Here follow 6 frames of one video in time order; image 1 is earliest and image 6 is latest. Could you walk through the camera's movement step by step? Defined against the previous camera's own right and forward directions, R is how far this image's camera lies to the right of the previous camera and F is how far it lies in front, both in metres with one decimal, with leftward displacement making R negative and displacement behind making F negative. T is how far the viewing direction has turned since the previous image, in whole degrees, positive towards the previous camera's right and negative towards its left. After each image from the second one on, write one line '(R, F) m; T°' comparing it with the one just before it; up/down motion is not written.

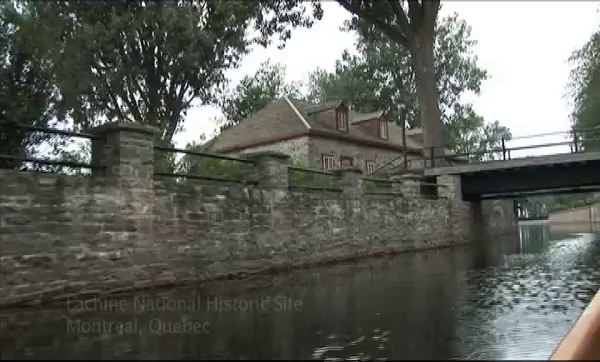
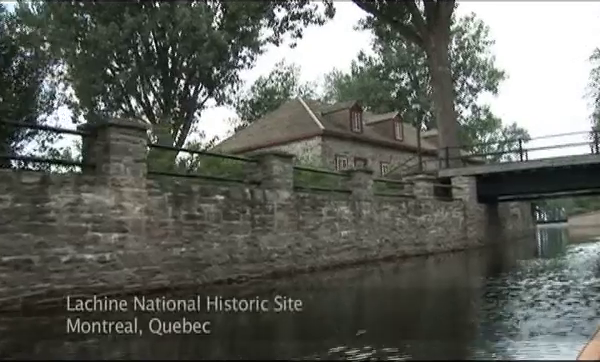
(+0.2, +0.5) m; -1°
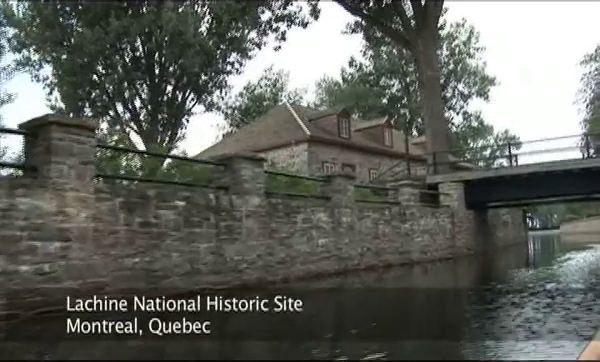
(+0.3, +0.7) m; +1°
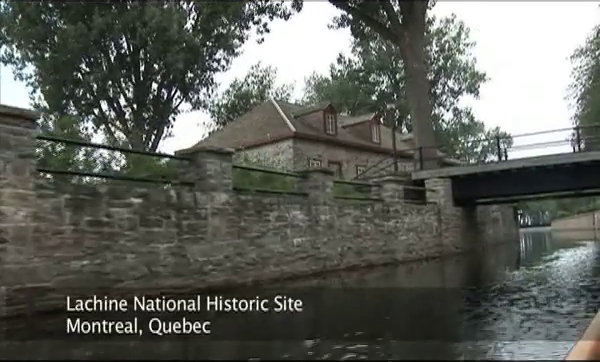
(+0.3, +0.6) m; +1°
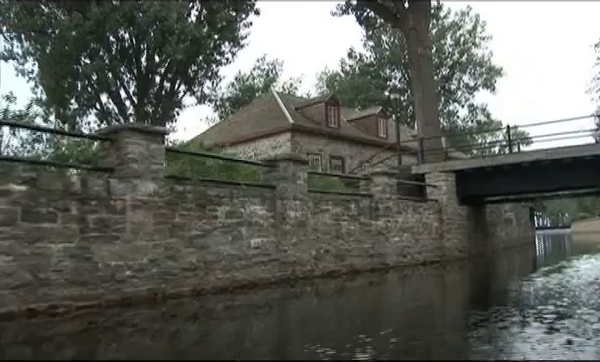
(+0.8, +1.8) m; -2°
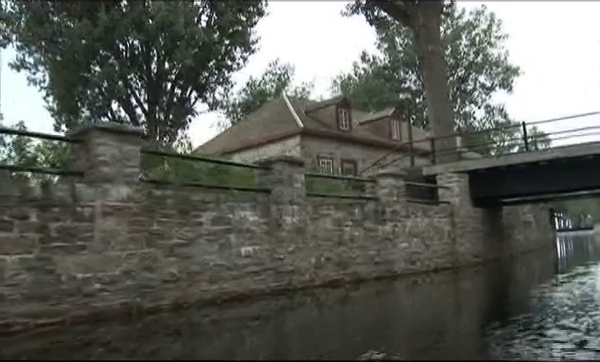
(+0.3, +0.7) m; -2°
